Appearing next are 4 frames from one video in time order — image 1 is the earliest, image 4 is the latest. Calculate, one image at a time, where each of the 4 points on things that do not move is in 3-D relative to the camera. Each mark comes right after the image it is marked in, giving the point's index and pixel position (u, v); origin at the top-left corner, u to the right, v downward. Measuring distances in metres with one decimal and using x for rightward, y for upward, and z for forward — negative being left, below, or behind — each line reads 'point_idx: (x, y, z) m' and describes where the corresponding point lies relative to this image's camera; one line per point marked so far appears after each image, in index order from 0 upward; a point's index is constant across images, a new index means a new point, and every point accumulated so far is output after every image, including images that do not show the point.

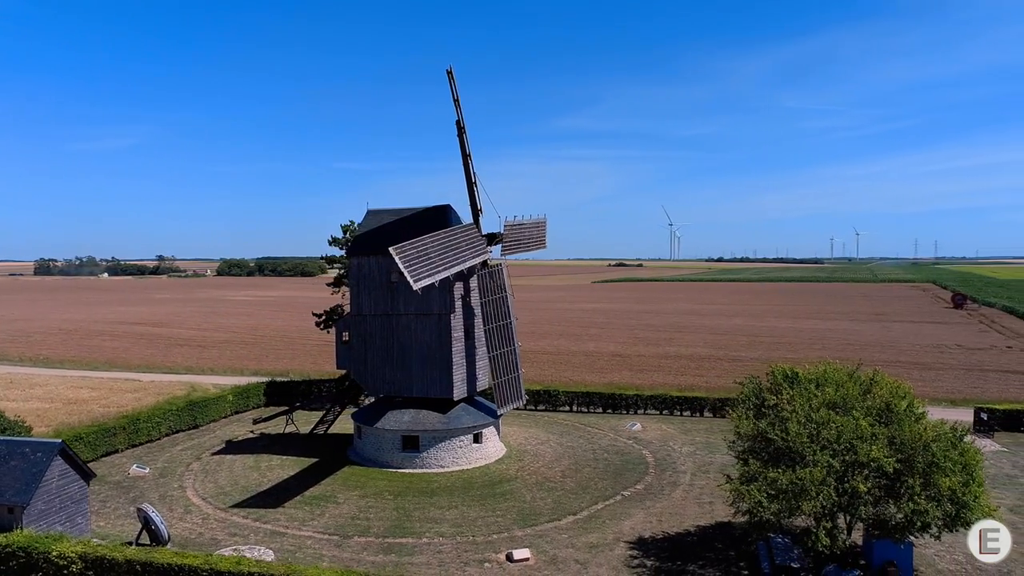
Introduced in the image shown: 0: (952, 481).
0: (+9.0, -3.9, +13.3) m
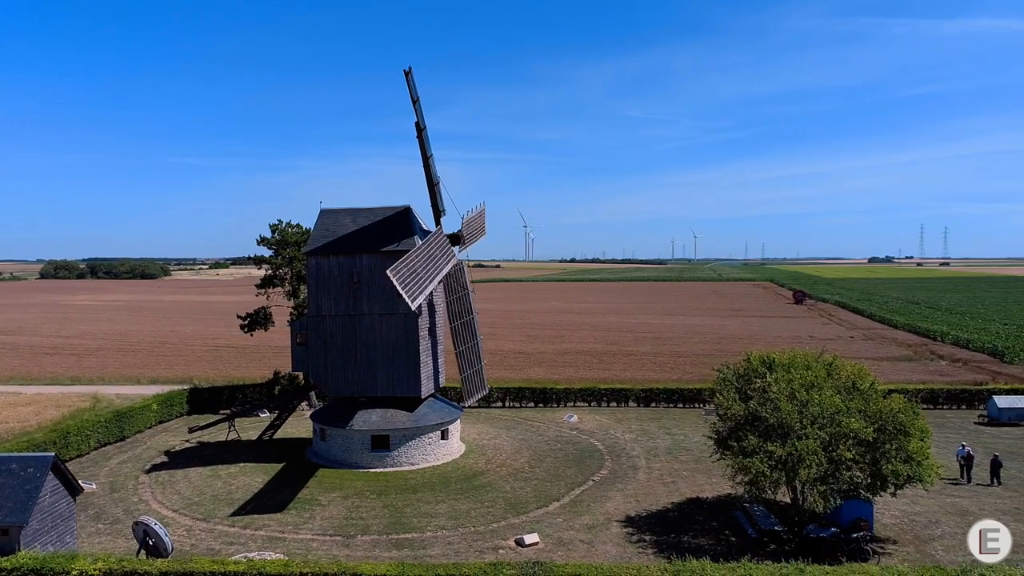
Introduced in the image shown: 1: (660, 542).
0: (+9.7, -3.8, +15.9) m
1: (+4.0, -6.8, +17.7) m
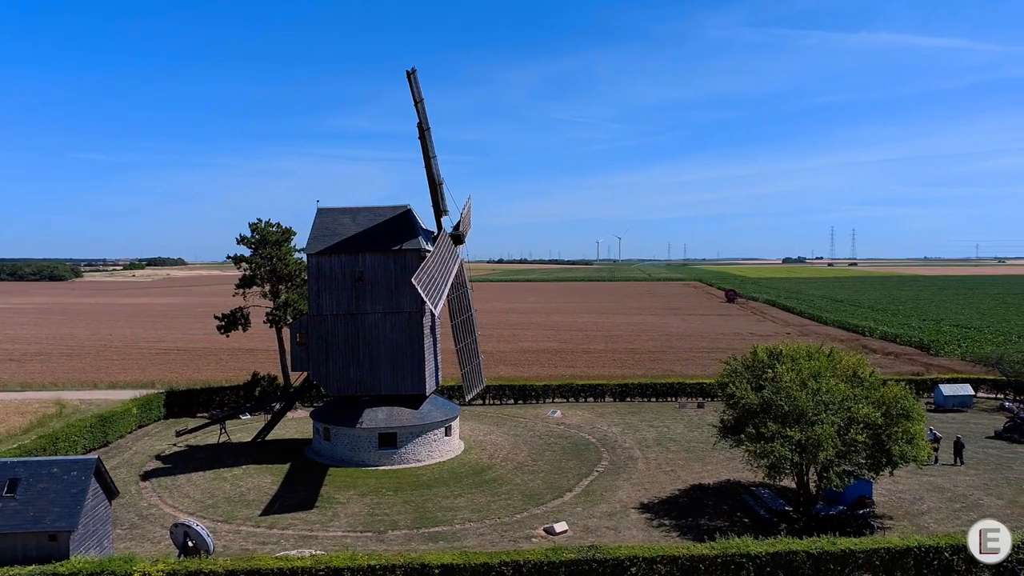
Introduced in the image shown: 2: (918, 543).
0: (+10.6, -3.7, +17.4) m
1: (+4.7, -6.7, +18.7) m
2: (+8.8, -5.6, +14.3) m
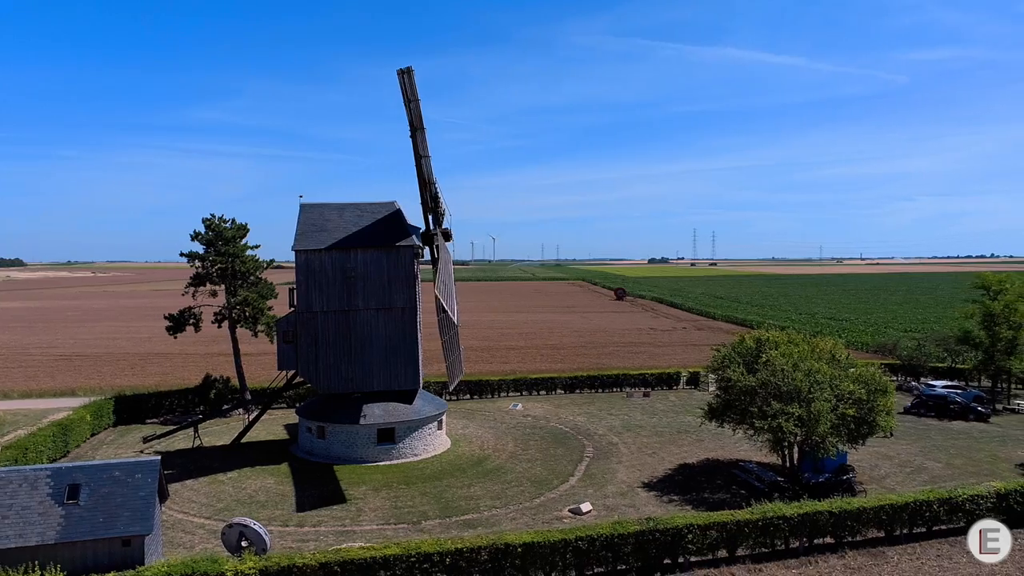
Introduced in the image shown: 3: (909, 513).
0: (+11.4, -3.5, +20.1) m
1: (+5.4, -6.5, +20.3) m
2: (+10.1, -5.4, +16.7) m
3: (+10.0, -5.7, +16.6) m
